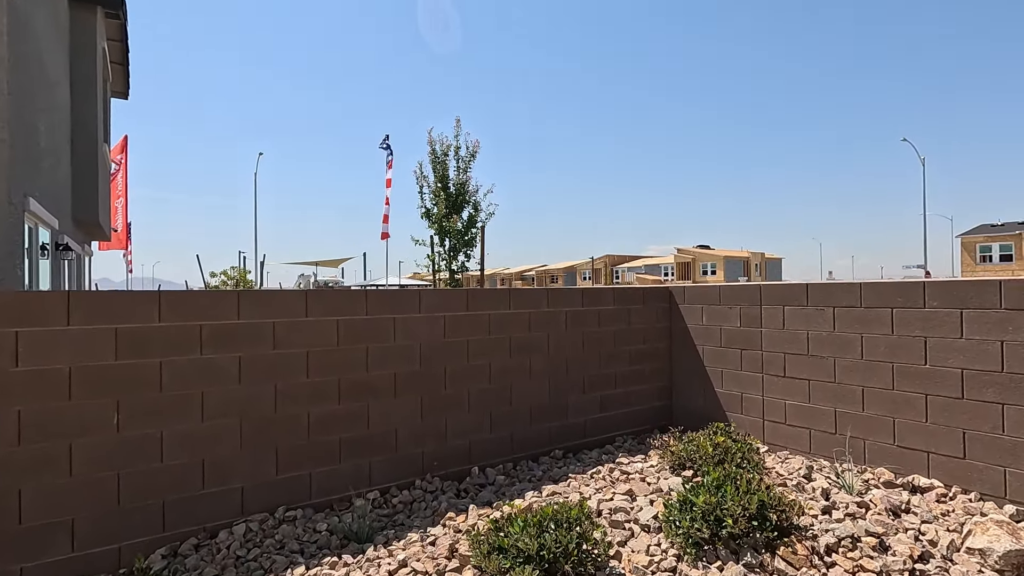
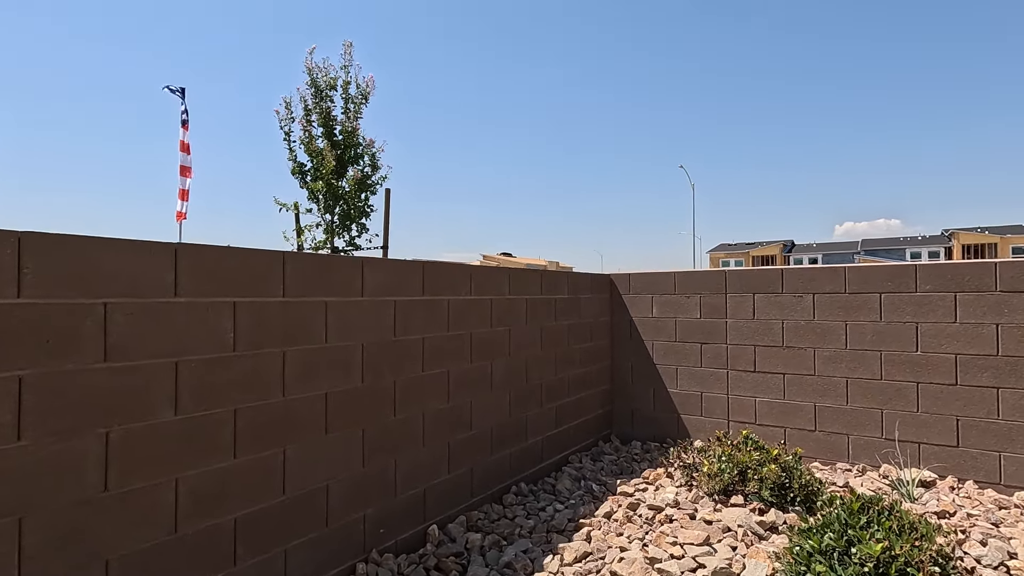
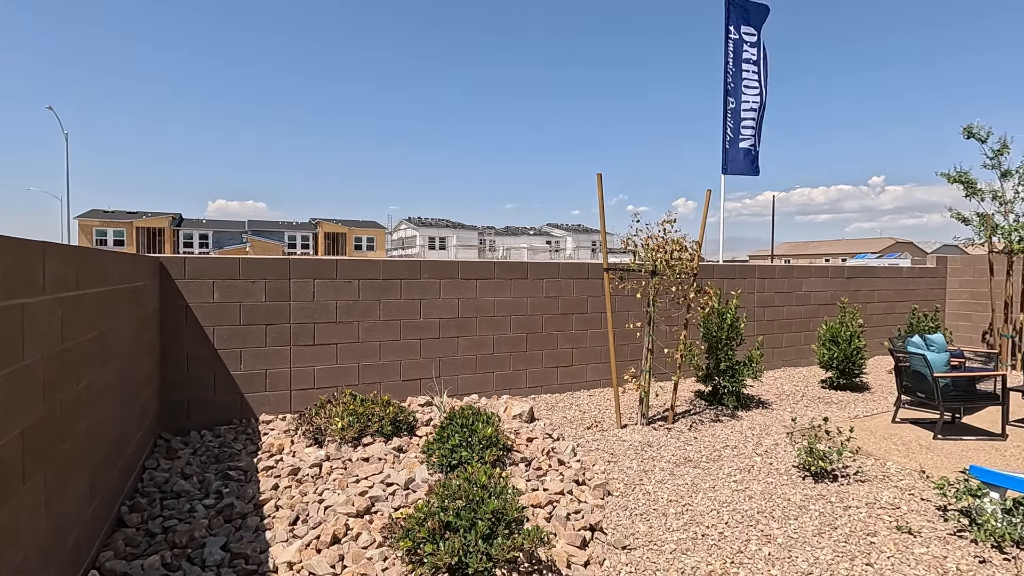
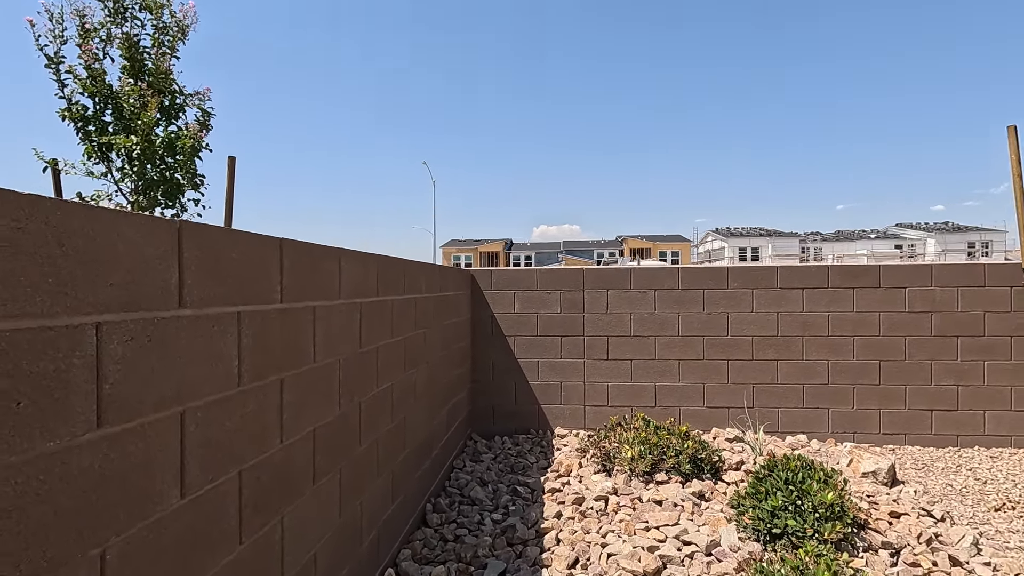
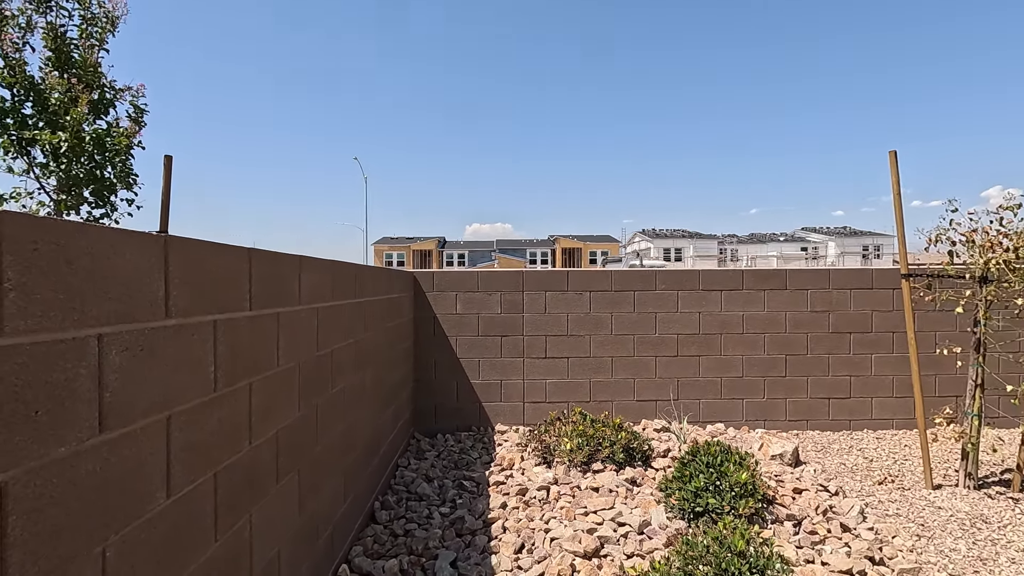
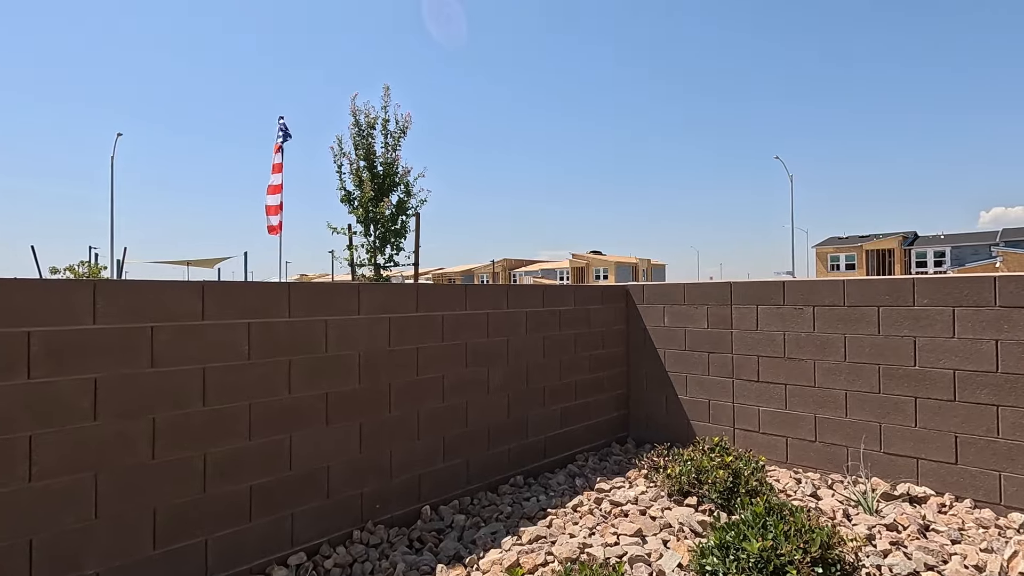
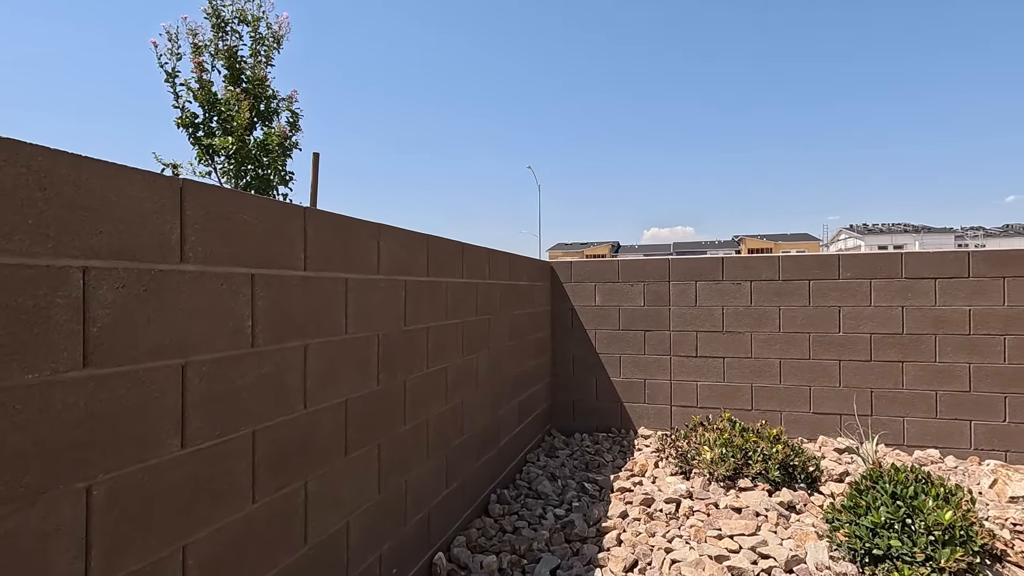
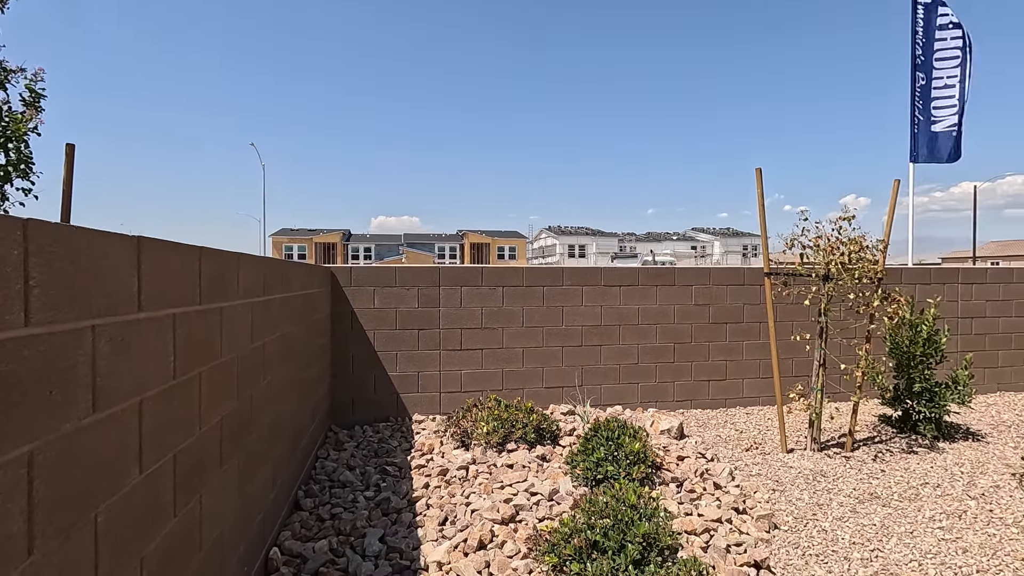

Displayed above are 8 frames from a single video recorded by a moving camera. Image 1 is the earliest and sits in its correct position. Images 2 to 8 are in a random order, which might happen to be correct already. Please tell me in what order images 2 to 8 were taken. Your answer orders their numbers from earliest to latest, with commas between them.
6, 2, 7, 4, 5, 8, 3
